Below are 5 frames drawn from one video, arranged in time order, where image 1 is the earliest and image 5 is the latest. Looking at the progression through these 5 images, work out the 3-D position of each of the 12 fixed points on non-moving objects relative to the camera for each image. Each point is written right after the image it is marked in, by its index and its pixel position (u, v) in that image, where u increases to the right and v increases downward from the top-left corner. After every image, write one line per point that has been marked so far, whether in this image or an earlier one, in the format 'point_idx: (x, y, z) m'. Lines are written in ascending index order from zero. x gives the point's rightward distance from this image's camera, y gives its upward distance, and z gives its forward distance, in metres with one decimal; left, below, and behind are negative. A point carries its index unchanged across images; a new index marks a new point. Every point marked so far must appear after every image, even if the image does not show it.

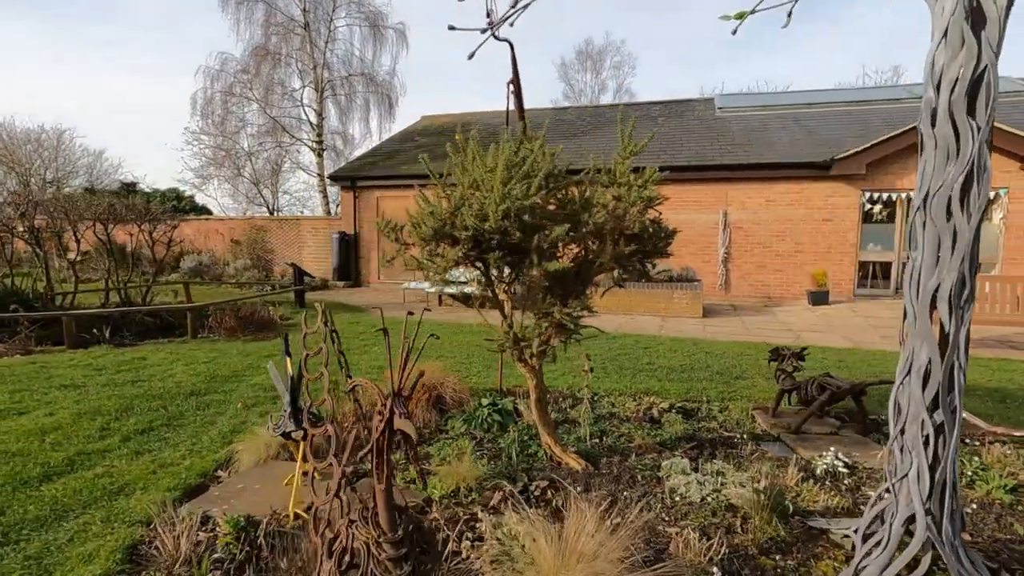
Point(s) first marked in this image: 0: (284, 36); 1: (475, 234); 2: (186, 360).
0: (-6.5, +7.2, +15.3) m
1: (-0.2, +0.3, +3.0) m
2: (-3.7, -0.8, +6.1) m
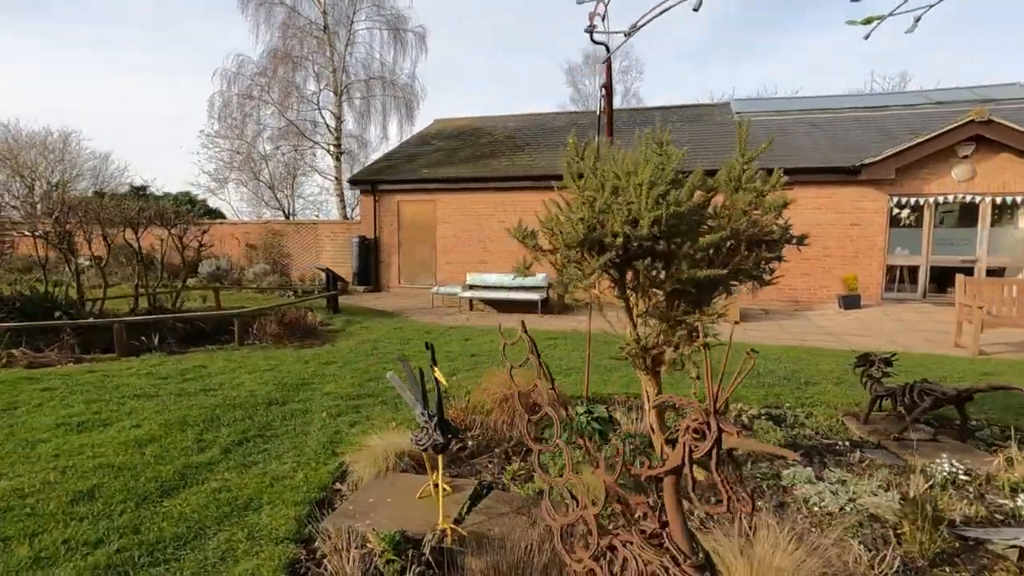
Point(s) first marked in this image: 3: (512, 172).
0: (-5.9, +7.1, +15.2) m
1: (+0.6, +0.3, +2.9) m
2: (-3.0, -0.9, +6.0) m
3: (0.0, +3.0, +13.9) m
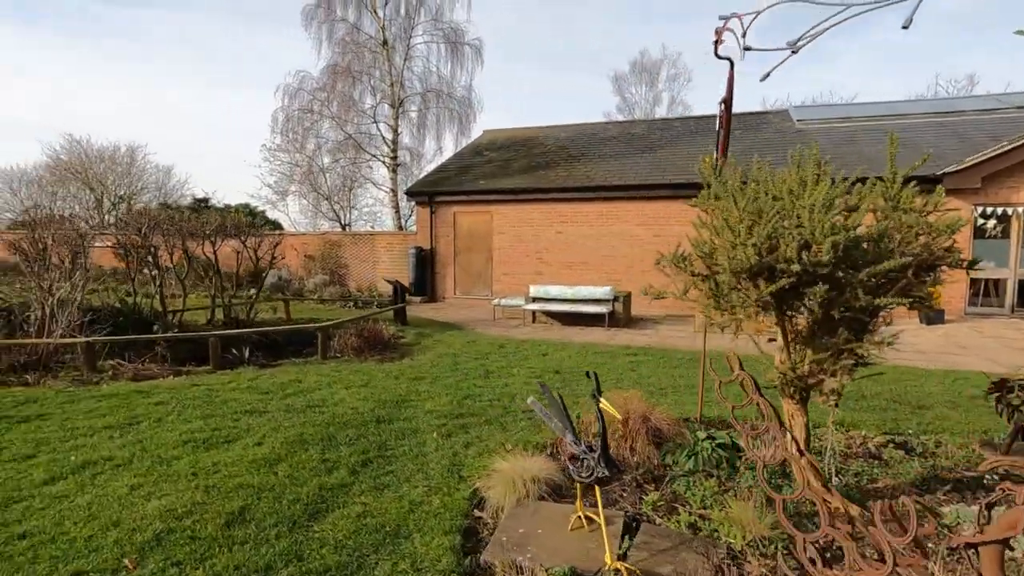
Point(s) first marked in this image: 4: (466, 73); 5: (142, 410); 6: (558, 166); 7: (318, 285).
0: (-4.3, +6.8, +15.5) m
1: (+1.5, +0.1, +2.8) m
2: (-1.9, -1.1, +6.1) m
3: (+1.5, +2.7, +13.8) m
4: (-1.4, +6.5, +16.1) m
5: (-3.5, -1.2, +5.0) m
6: (+1.3, +3.5, +15.2) m
7: (-5.4, +0.1, +14.9) m
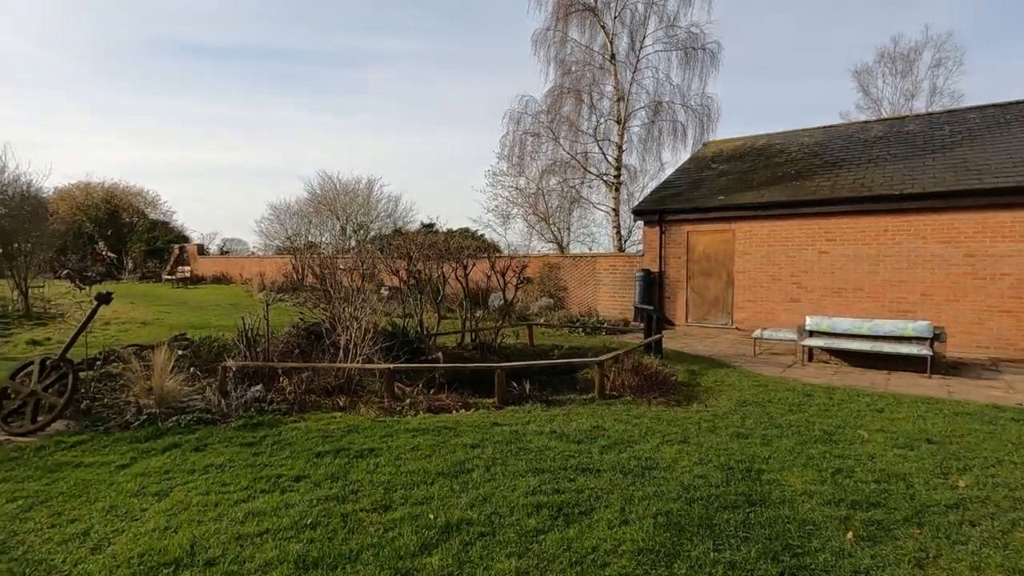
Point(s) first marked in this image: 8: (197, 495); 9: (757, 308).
0: (+2.1, +6.1, +15.1) m
1: (+3.6, -0.1, +1.0) m
2: (+1.4, -1.4, +5.1) m
3: (+7.1, +2.0, +11.6) m
4: (+5.2, +5.7, +14.8) m
5: (-0.4, -1.4, +4.6) m
6: (+7.3, +2.7, +13.0) m
7: (+0.8, -0.5, +14.7) m
8: (-2.2, -1.5, +3.8) m
9: (+5.8, -0.5, +12.7) m
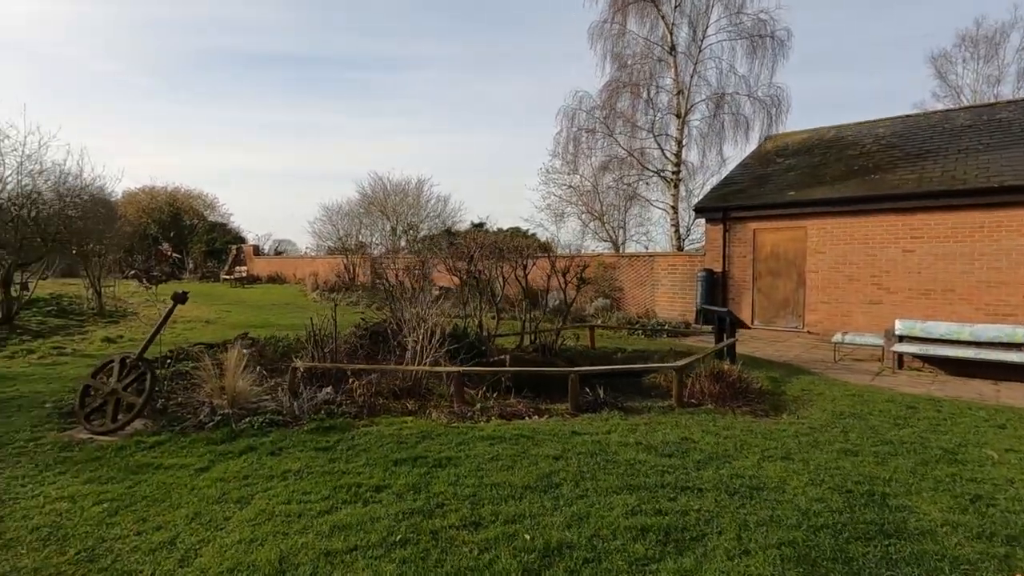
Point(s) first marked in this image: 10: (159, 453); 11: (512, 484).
0: (+3.6, +6.1, +14.6) m
1: (+4.1, -0.2, +0.4) m
2: (+2.1, -1.4, +4.7) m
3: (+8.3, +2.0, +10.7) m
4: (+6.6, +5.7, +14.1) m
5: (+0.3, -1.4, +4.3) m
6: (+8.7, +2.7, +12.1) m
7: (+2.3, -0.6, +14.3) m
8: (-1.6, -1.5, +3.7) m
9: (+7.1, -0.5, +12.0) m
10: (-3.0, -1.4, +4.6) m
11: (0.0, -1.5, +4.0) m
